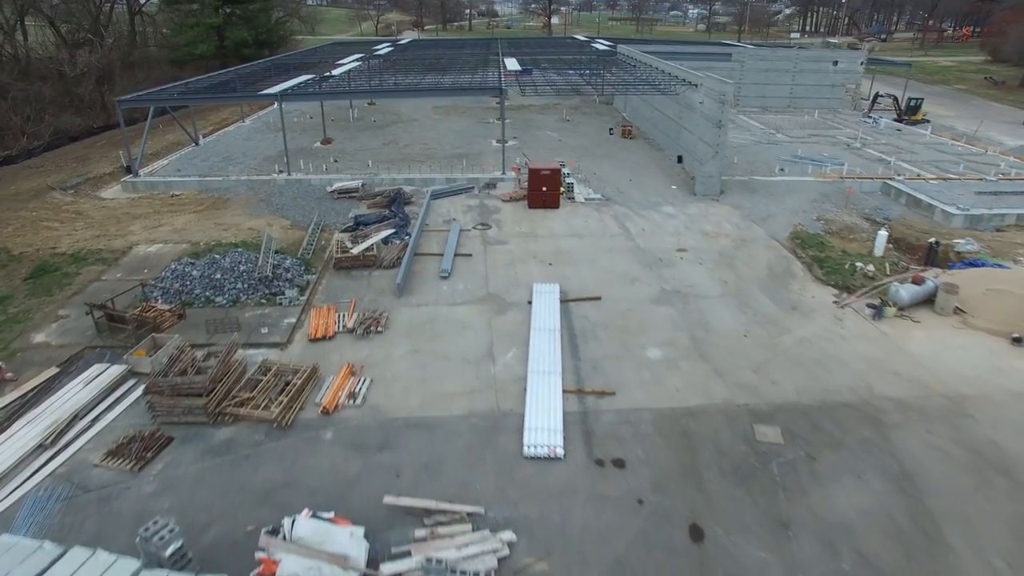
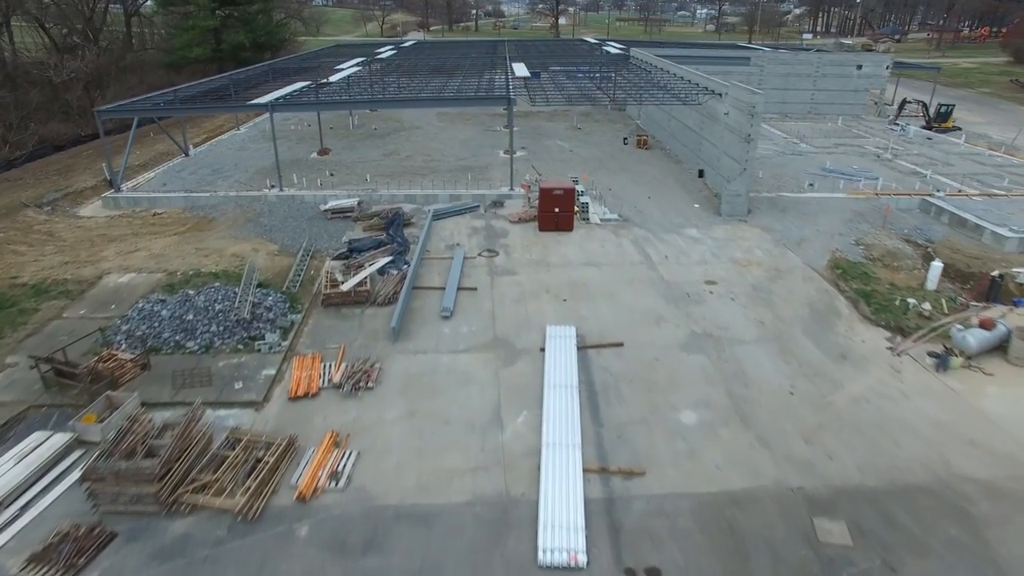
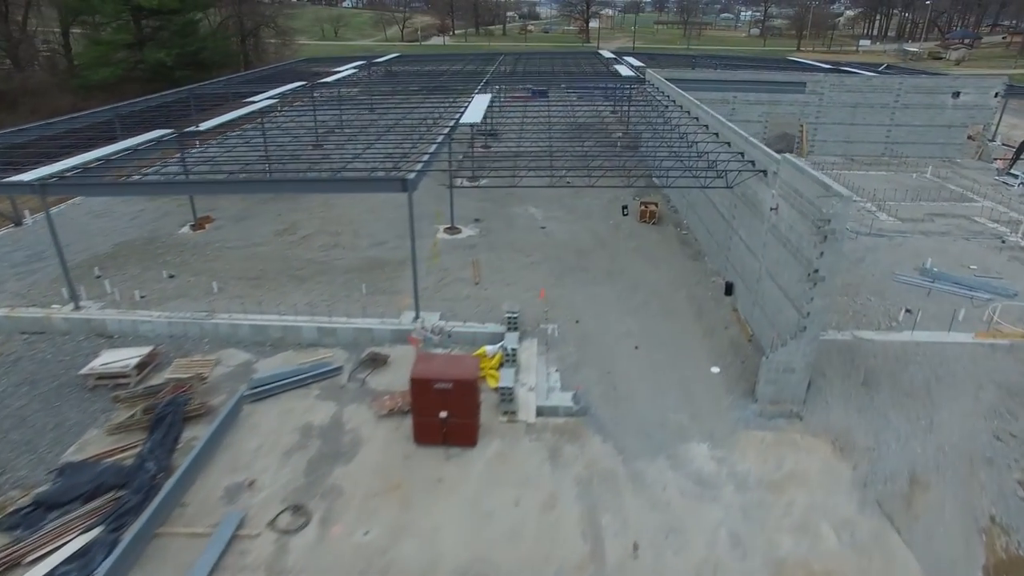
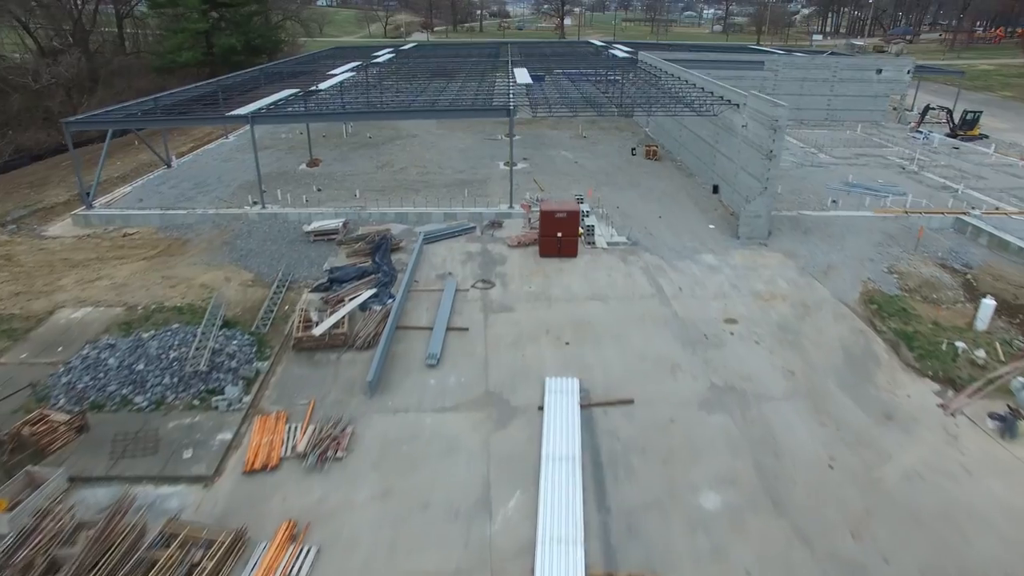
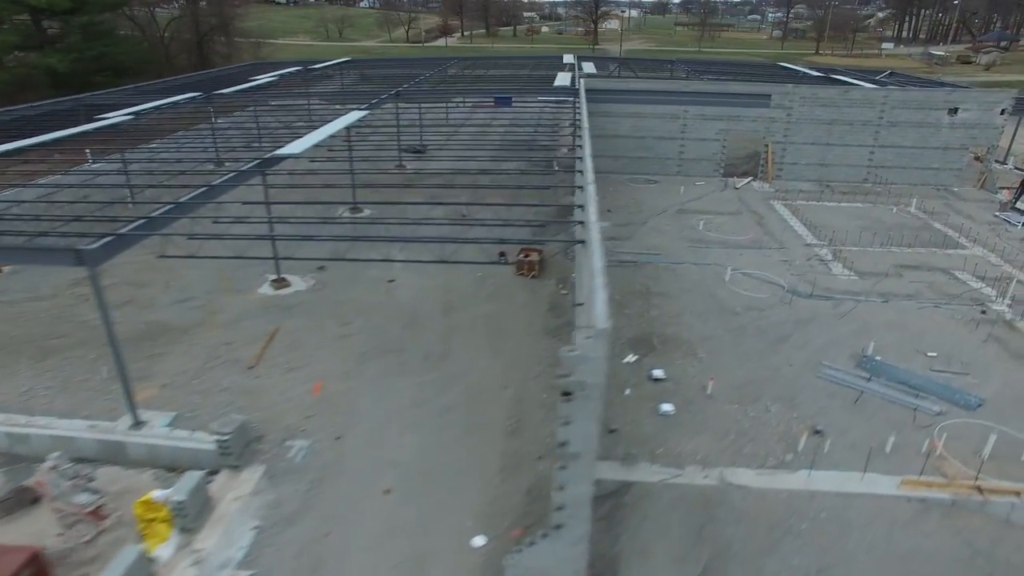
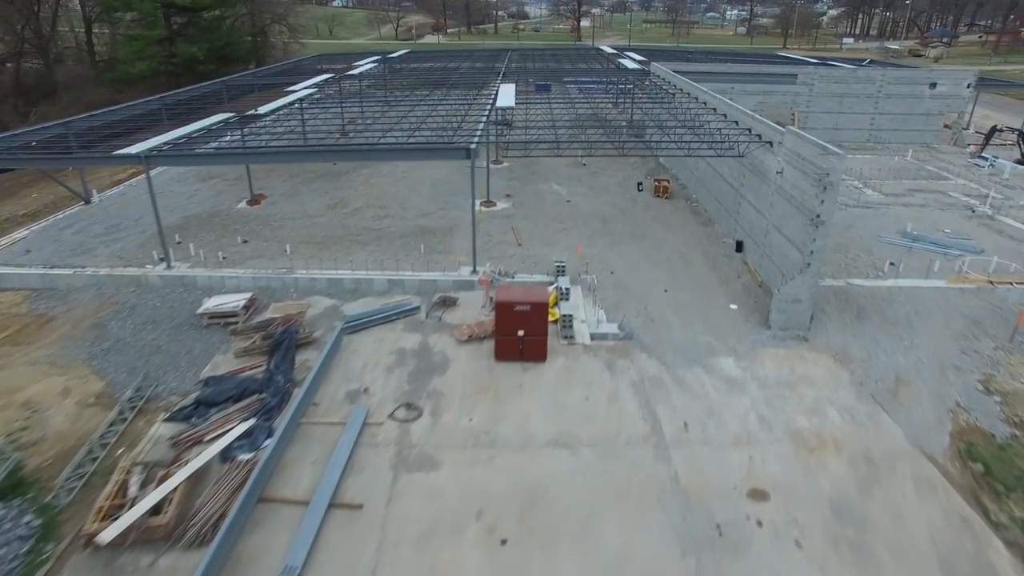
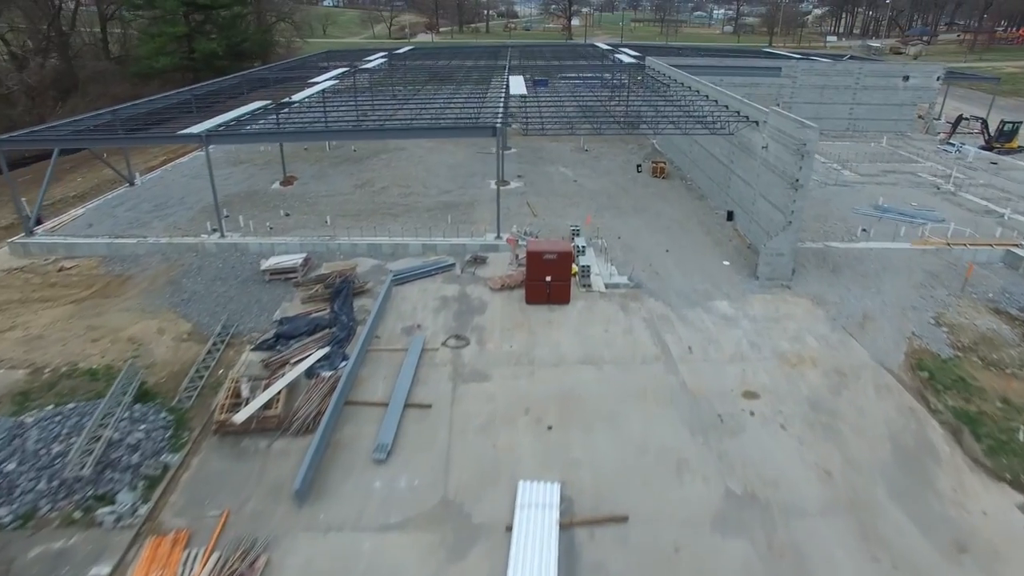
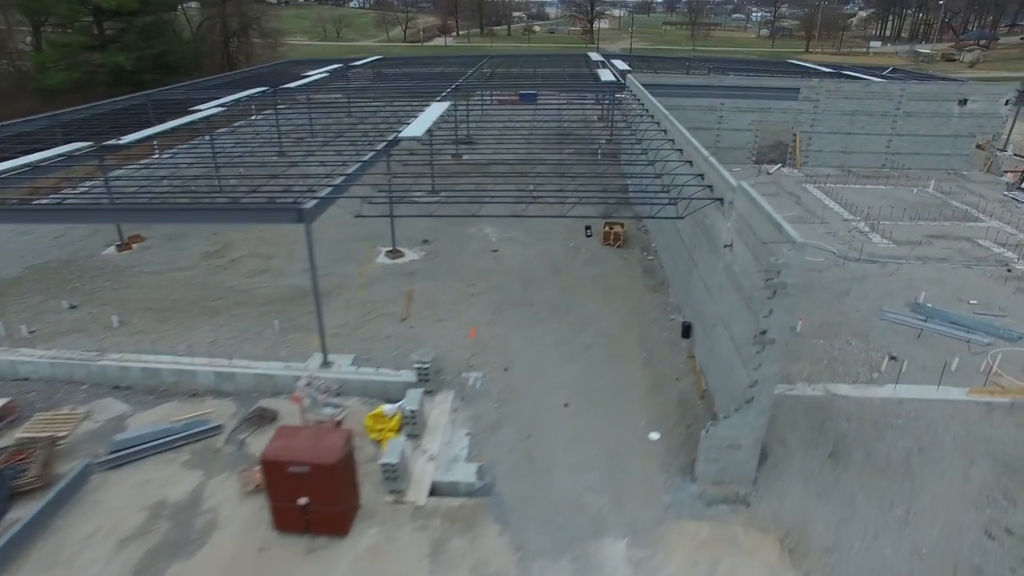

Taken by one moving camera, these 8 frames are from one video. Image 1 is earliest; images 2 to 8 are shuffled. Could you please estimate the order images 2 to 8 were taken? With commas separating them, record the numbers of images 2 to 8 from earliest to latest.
2, 4, 7, 6, 3, 8, 5
